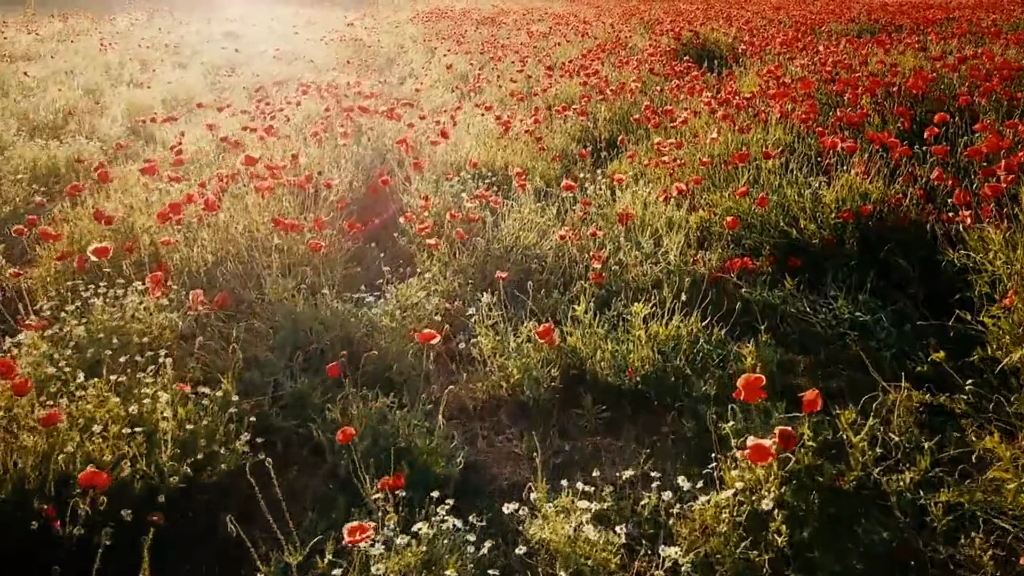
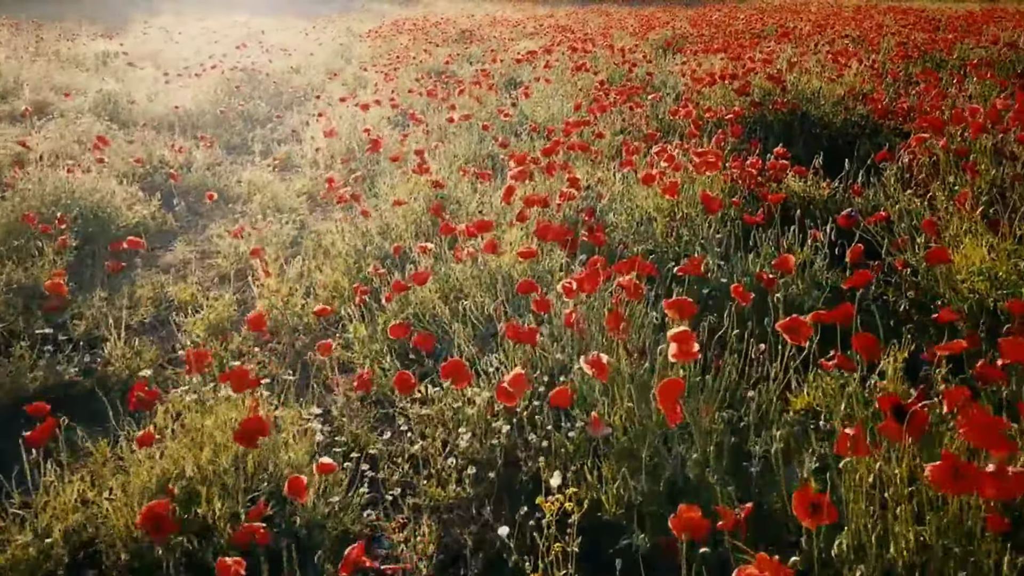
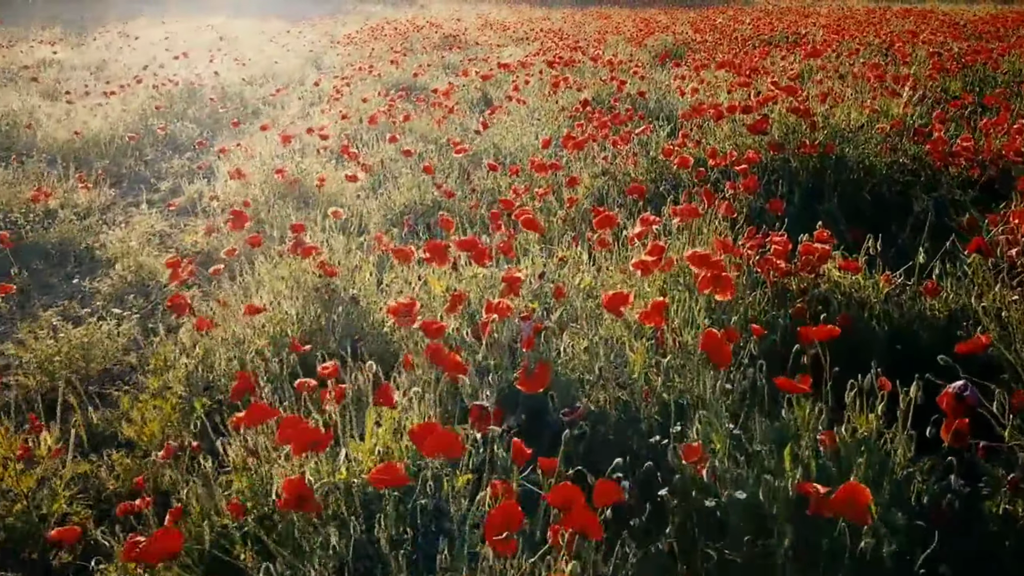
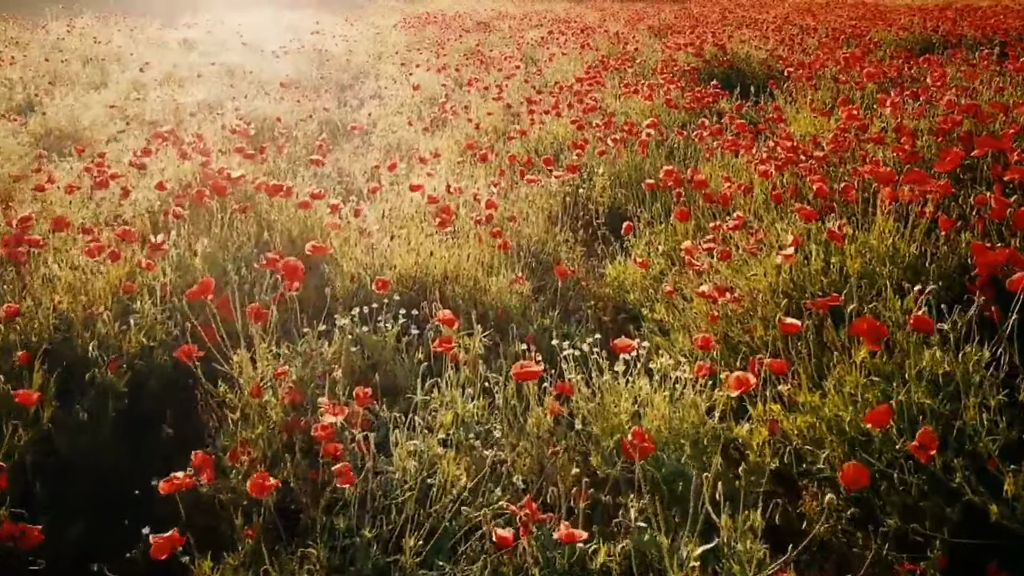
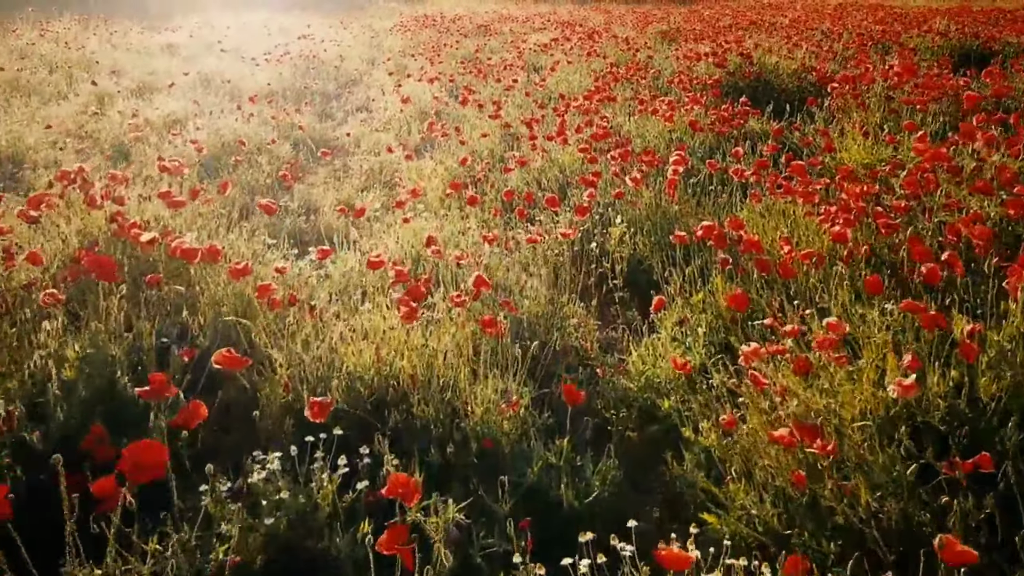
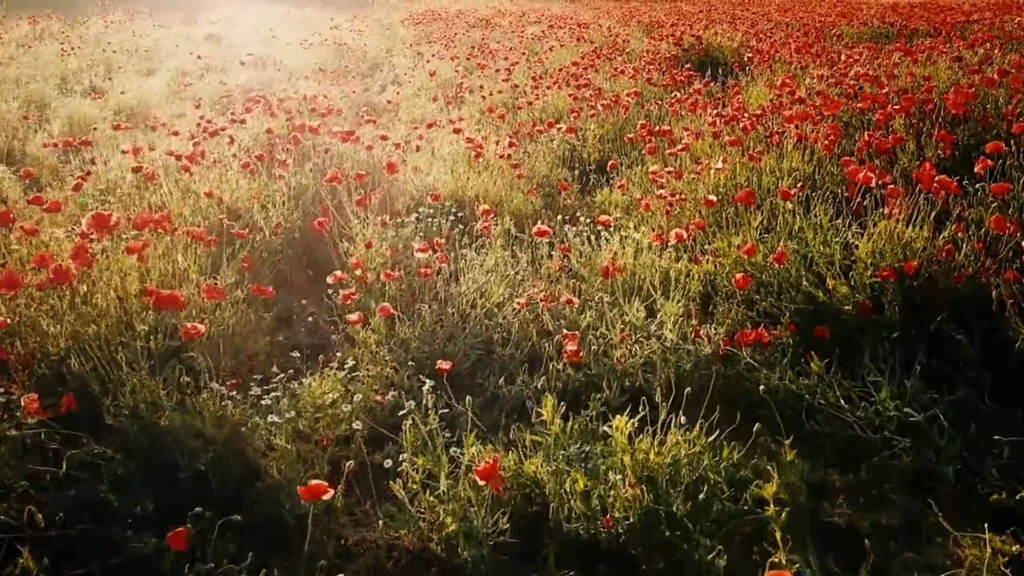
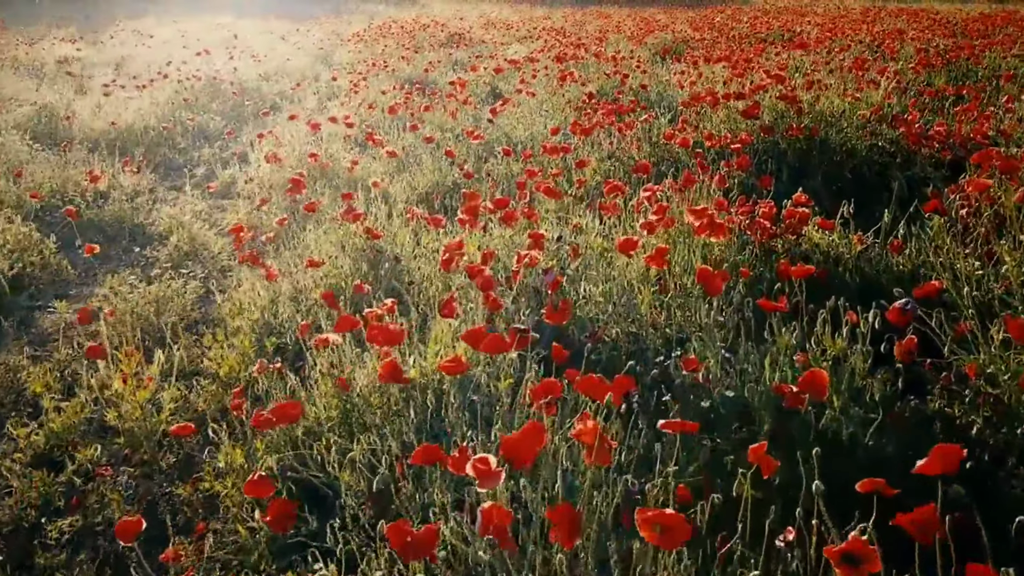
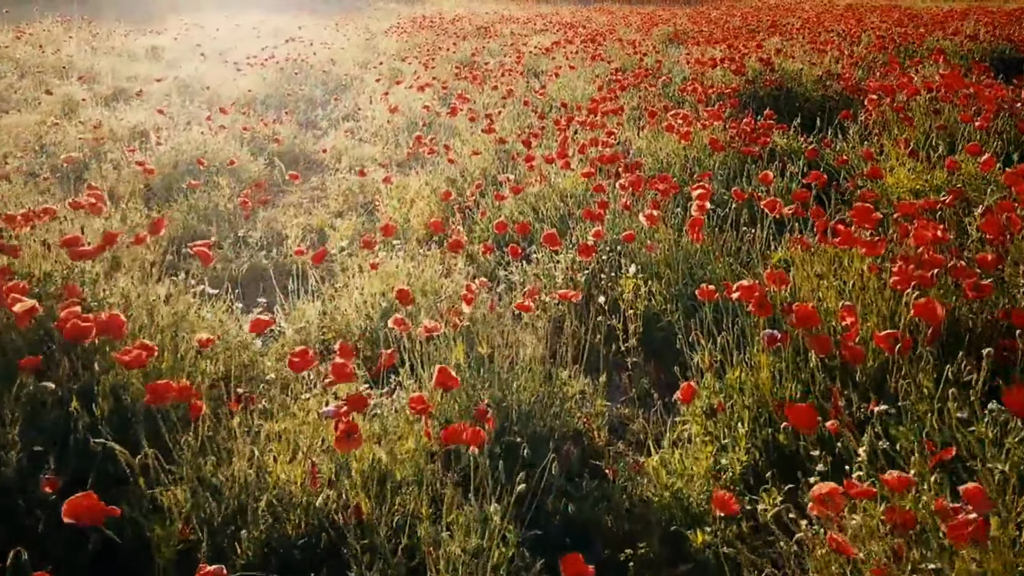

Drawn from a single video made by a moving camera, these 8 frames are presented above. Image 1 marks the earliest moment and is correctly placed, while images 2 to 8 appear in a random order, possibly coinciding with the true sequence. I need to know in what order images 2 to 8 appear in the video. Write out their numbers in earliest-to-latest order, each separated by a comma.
6, 4, 5, 8, 2, 7, 3
